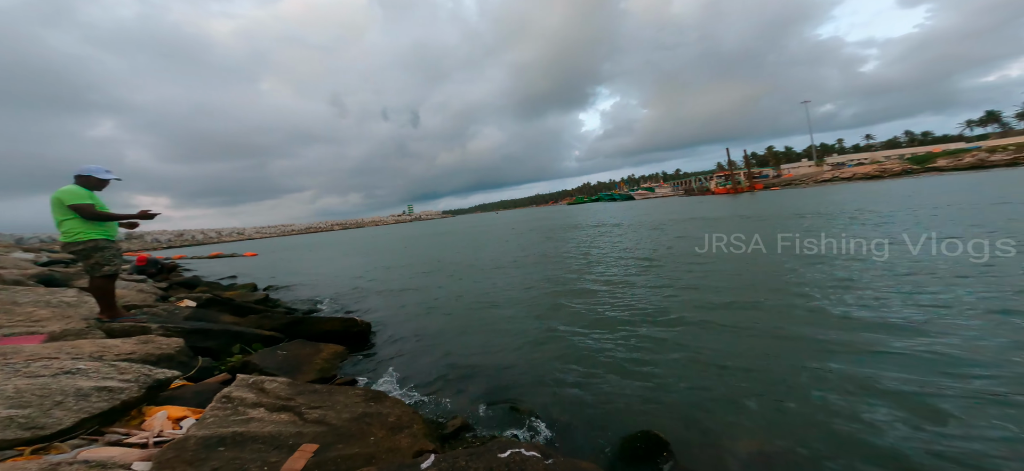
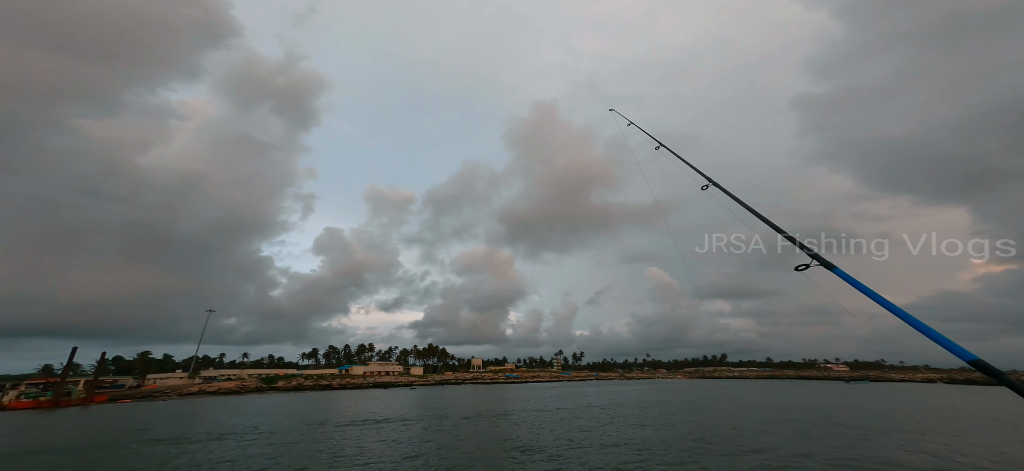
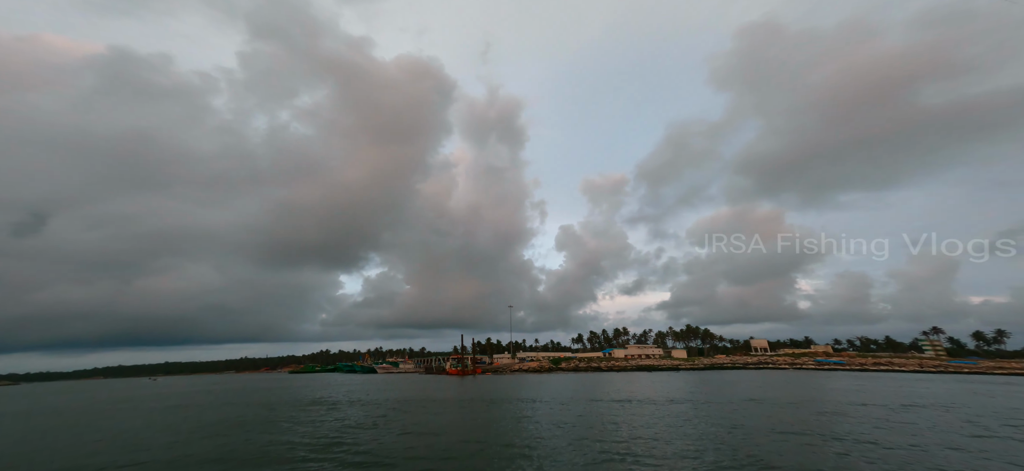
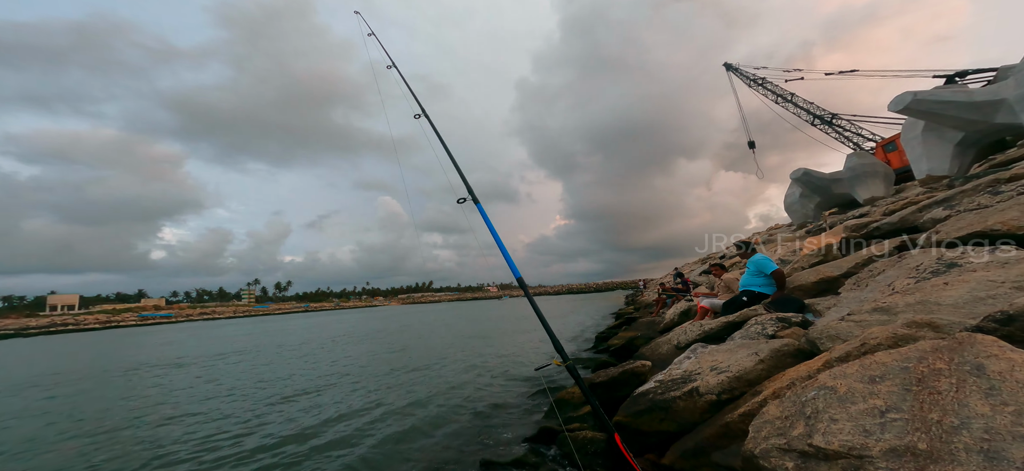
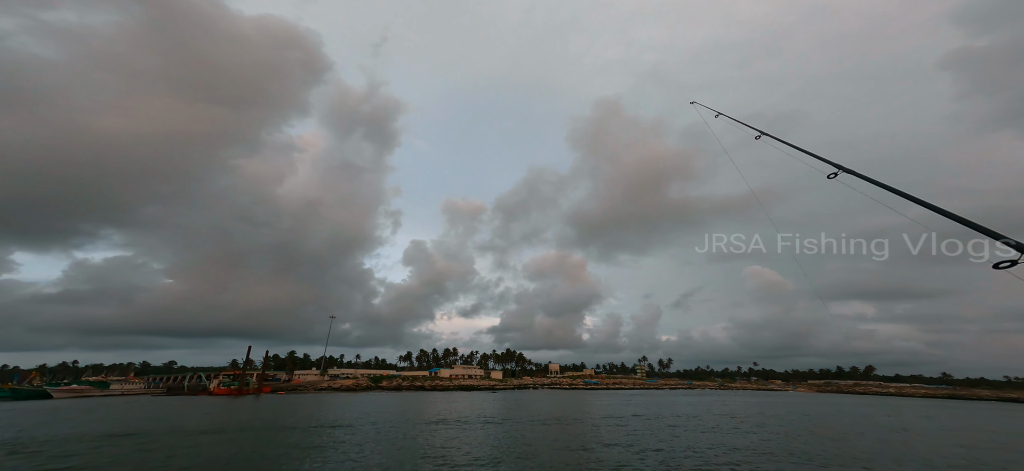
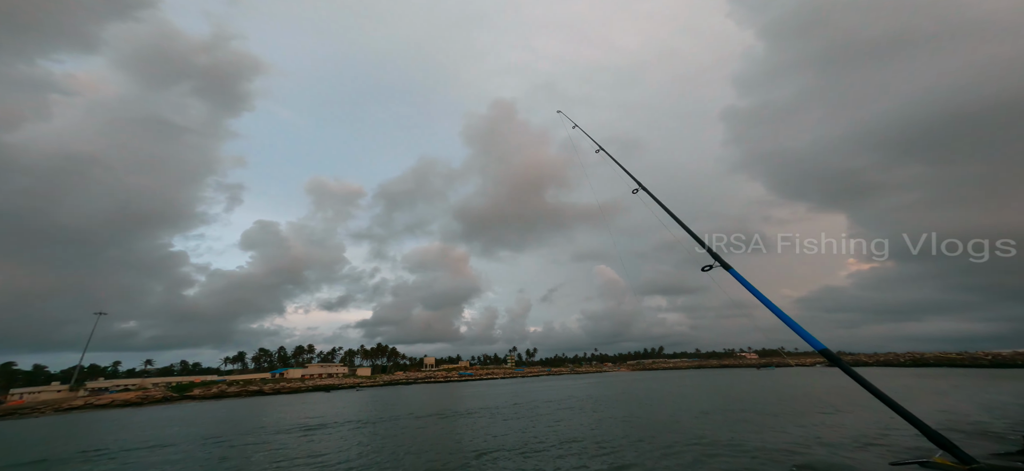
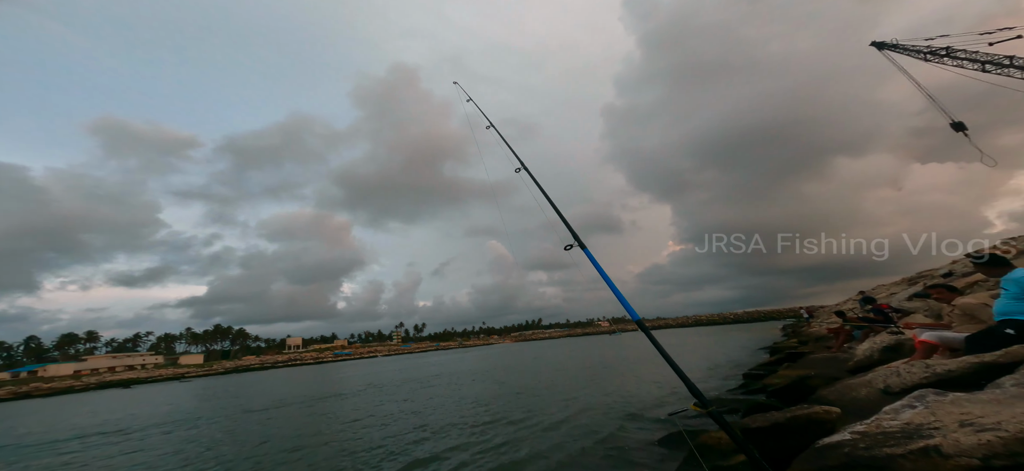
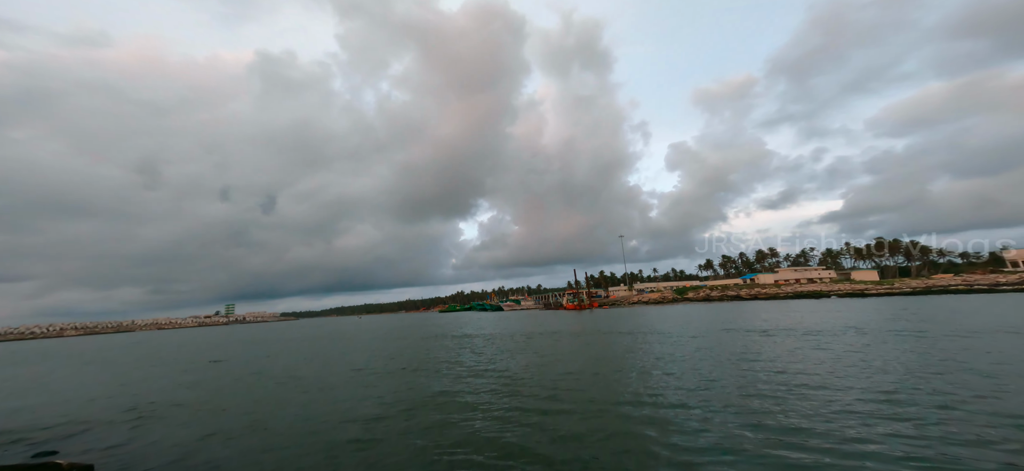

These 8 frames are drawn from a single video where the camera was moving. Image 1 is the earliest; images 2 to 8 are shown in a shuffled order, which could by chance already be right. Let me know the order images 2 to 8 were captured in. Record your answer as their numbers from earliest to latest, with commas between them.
8, 3, 5, 2, 6, 7, 4
